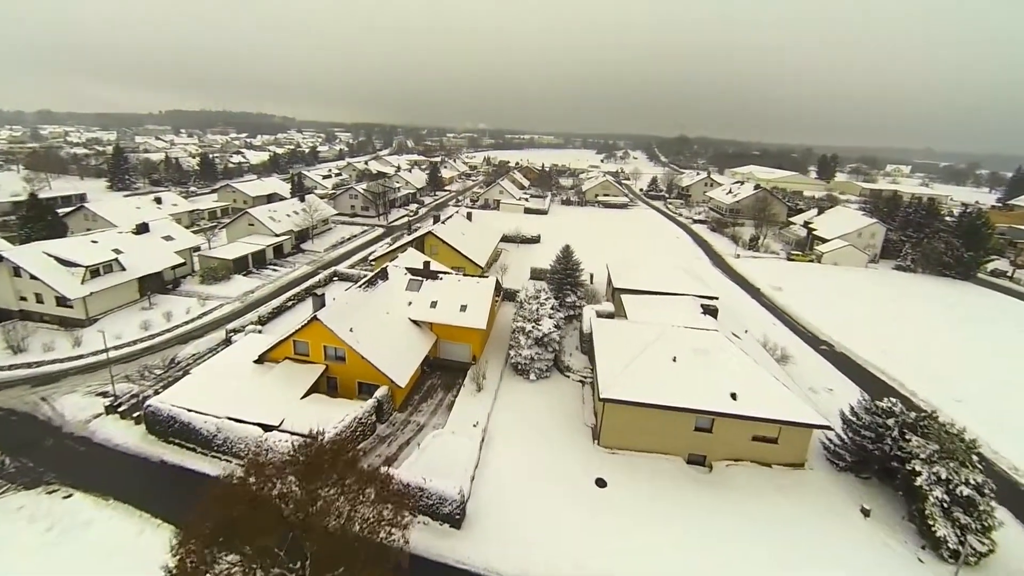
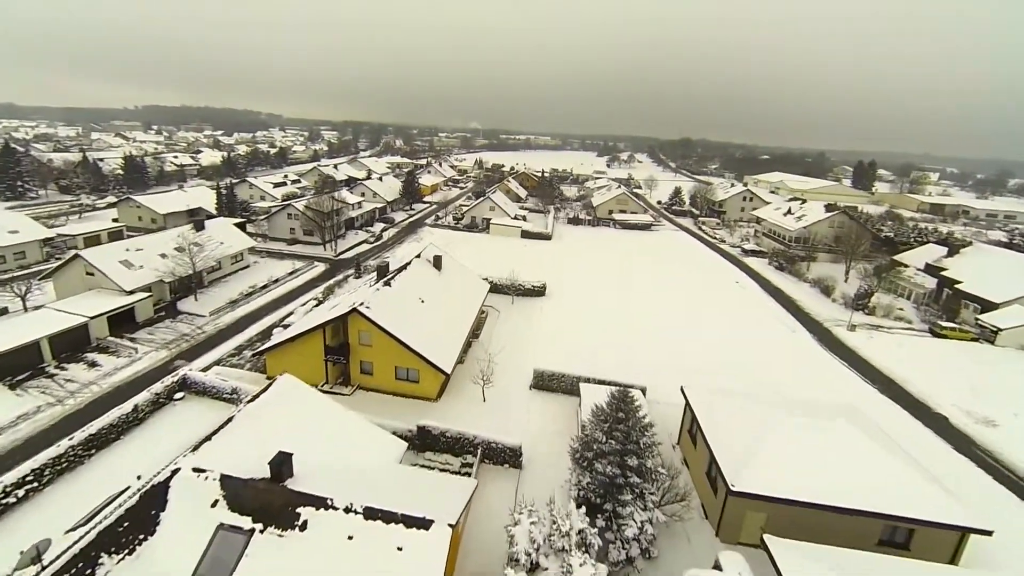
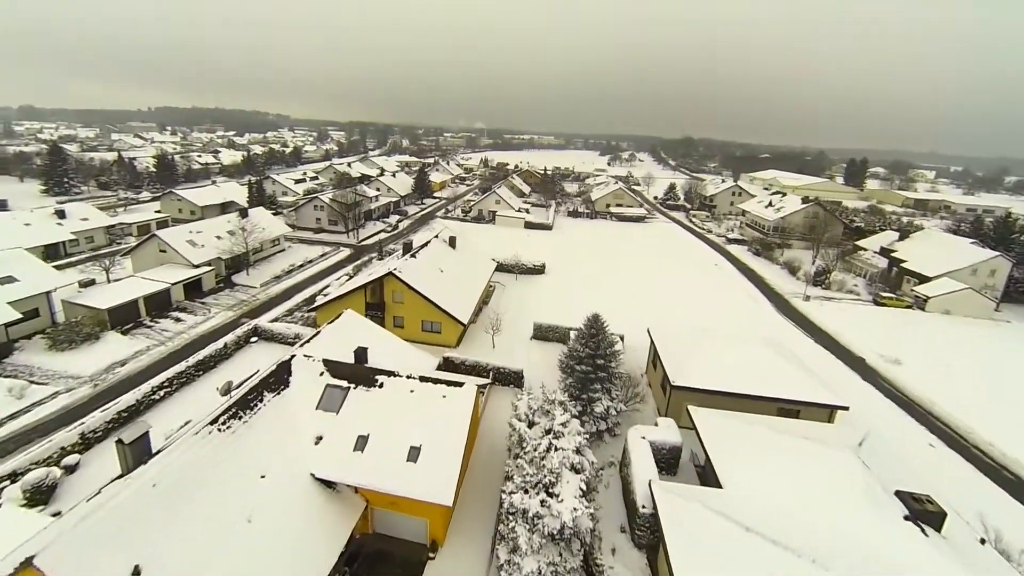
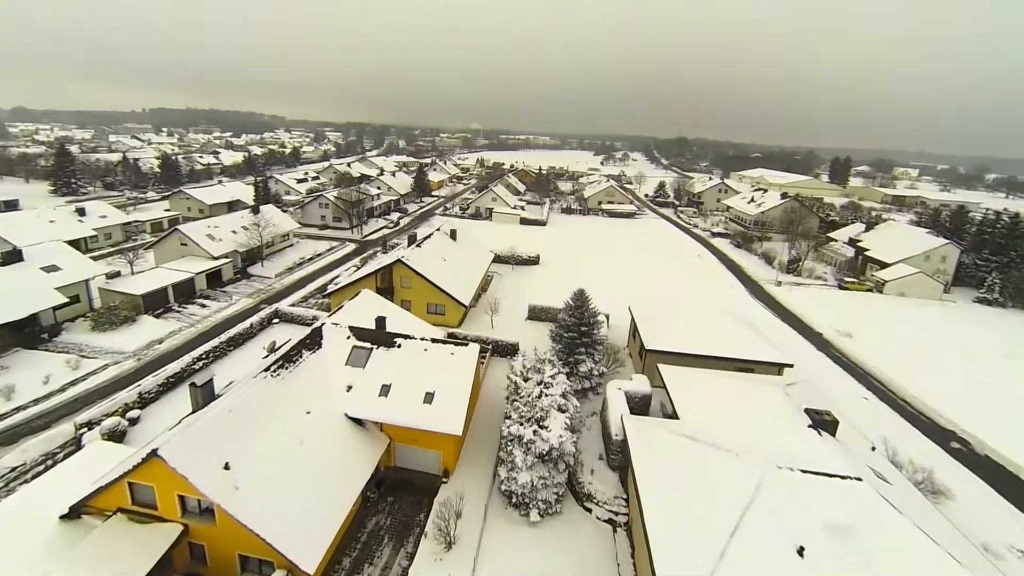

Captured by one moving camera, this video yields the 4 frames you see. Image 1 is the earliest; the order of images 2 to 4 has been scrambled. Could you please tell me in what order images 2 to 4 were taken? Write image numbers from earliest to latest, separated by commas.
4, 3, 2
